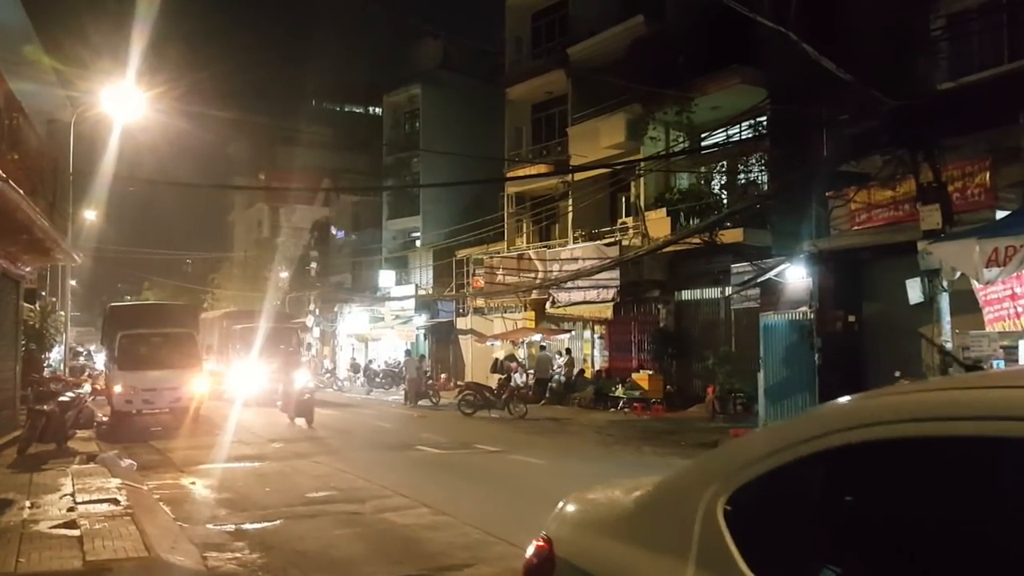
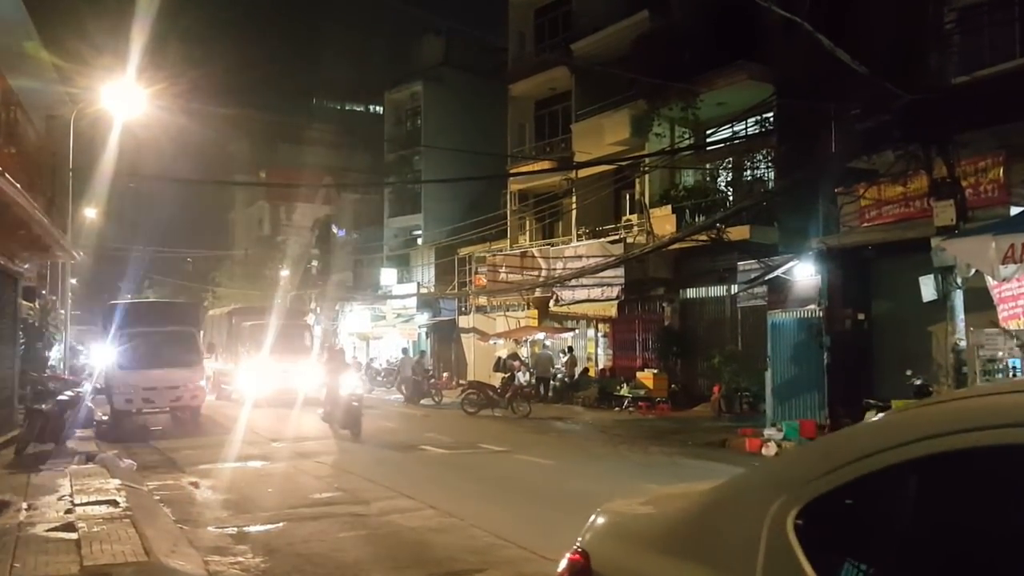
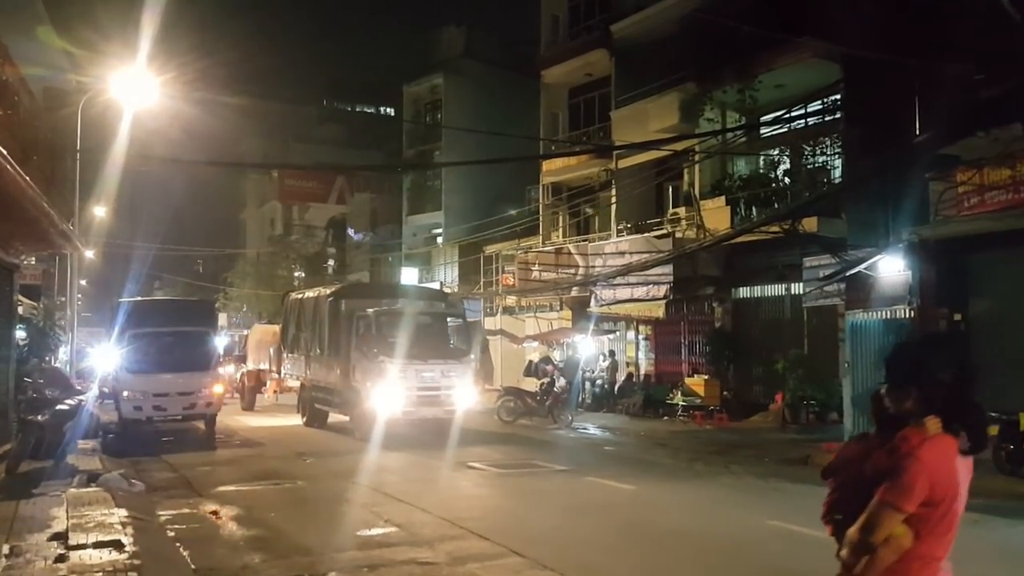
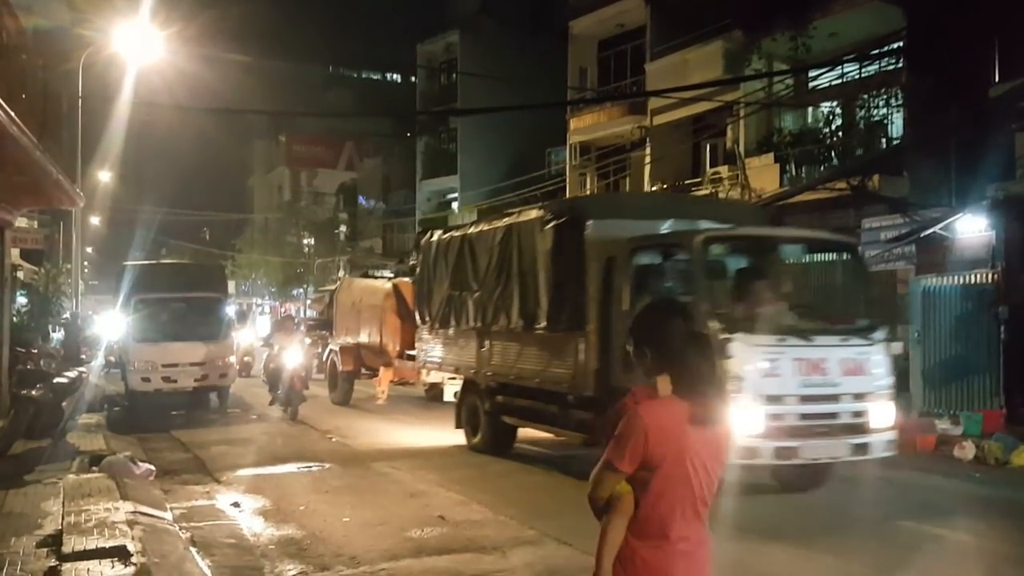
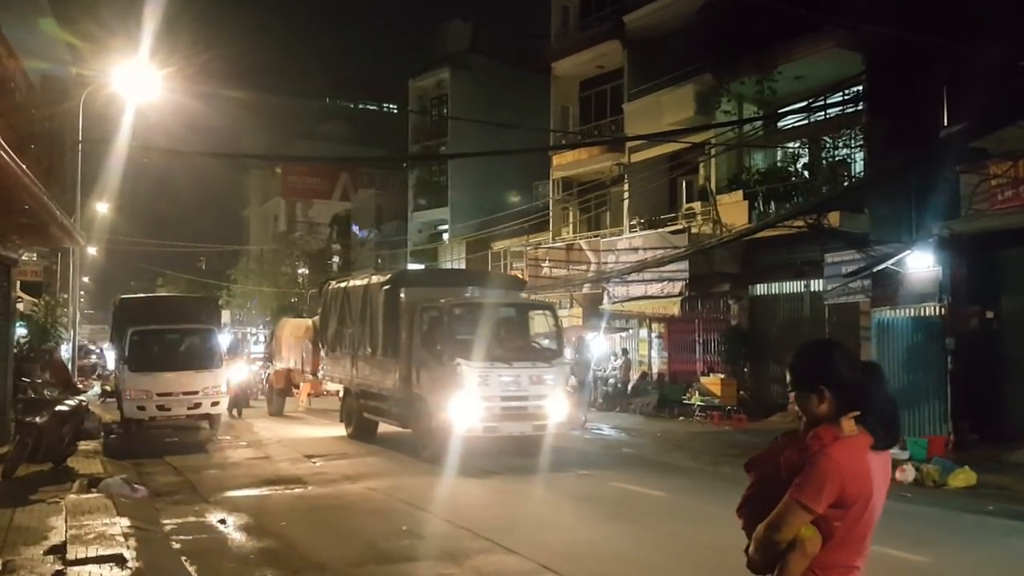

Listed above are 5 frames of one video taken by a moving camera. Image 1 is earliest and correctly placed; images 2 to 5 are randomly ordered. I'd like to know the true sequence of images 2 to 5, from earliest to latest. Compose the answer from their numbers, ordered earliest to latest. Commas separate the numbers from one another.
2, 3, 5, 4
